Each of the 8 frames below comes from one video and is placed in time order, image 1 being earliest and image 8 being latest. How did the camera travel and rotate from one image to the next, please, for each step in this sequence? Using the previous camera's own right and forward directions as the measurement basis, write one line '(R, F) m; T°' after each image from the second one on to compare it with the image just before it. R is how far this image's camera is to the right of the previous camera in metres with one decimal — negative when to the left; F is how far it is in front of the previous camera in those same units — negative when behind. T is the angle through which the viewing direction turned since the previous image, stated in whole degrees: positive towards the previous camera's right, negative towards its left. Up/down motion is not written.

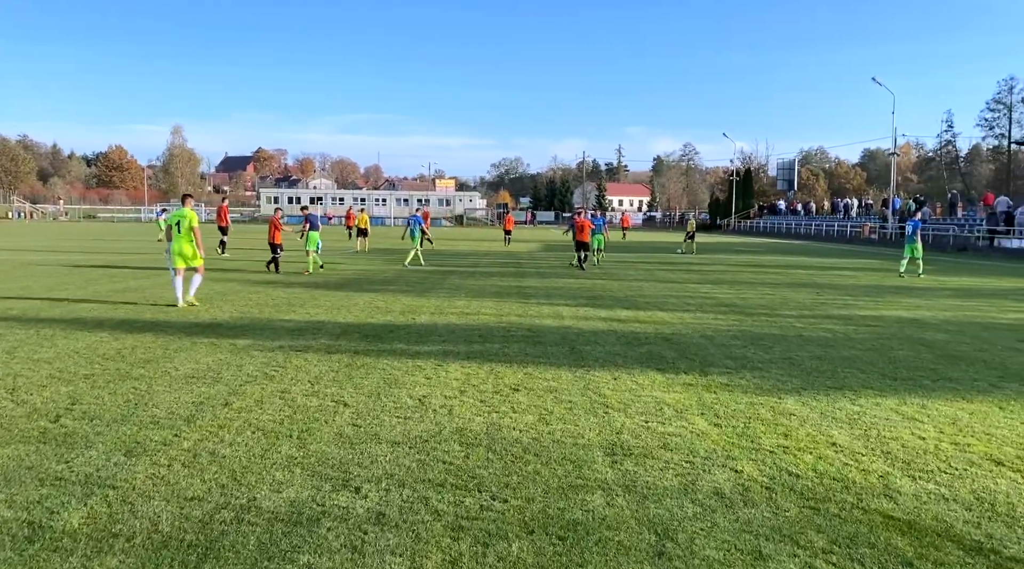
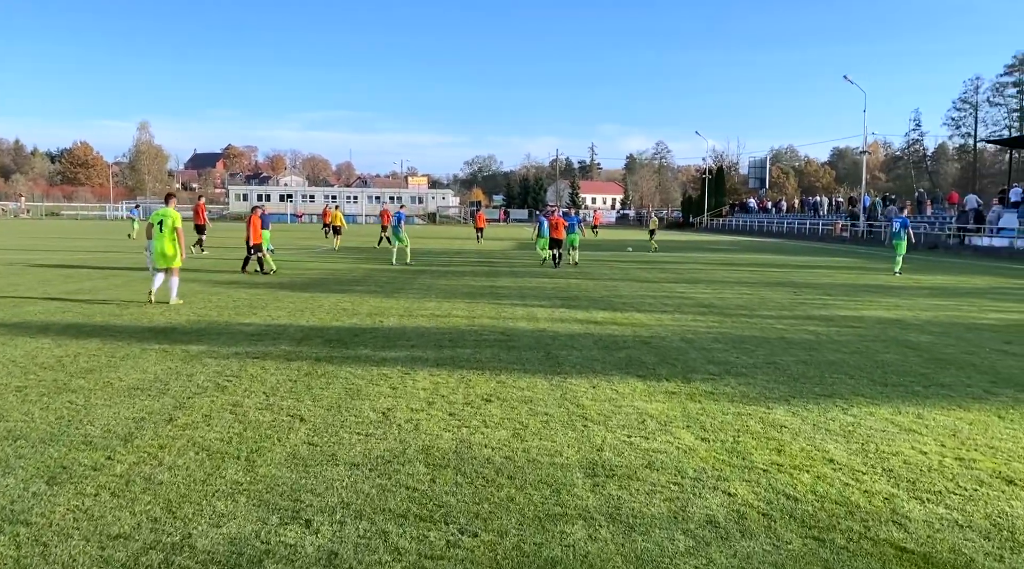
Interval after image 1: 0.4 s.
(0.0, +0.4) m; +2°
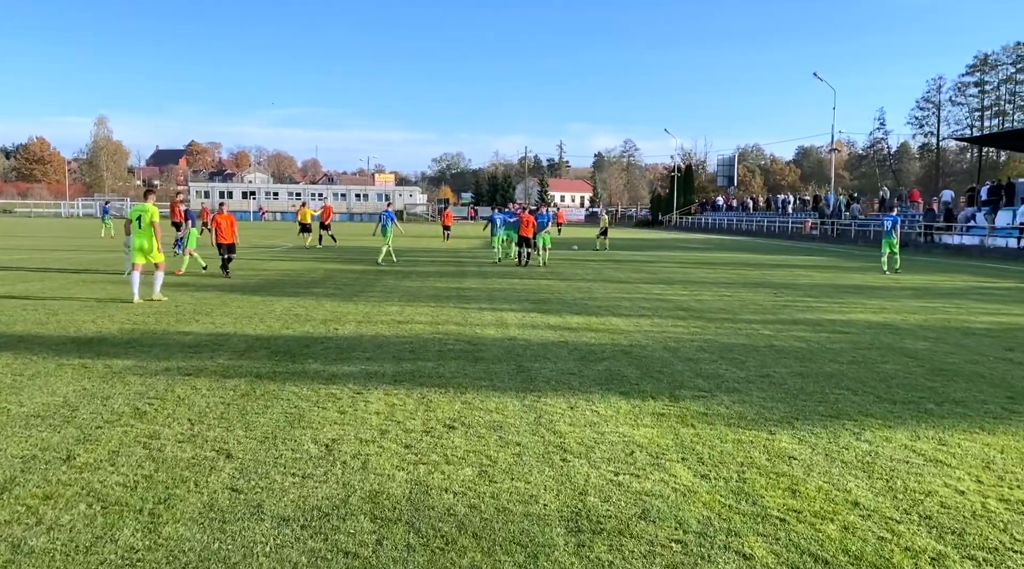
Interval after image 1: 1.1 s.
(0.0, +0.8) m; +2°
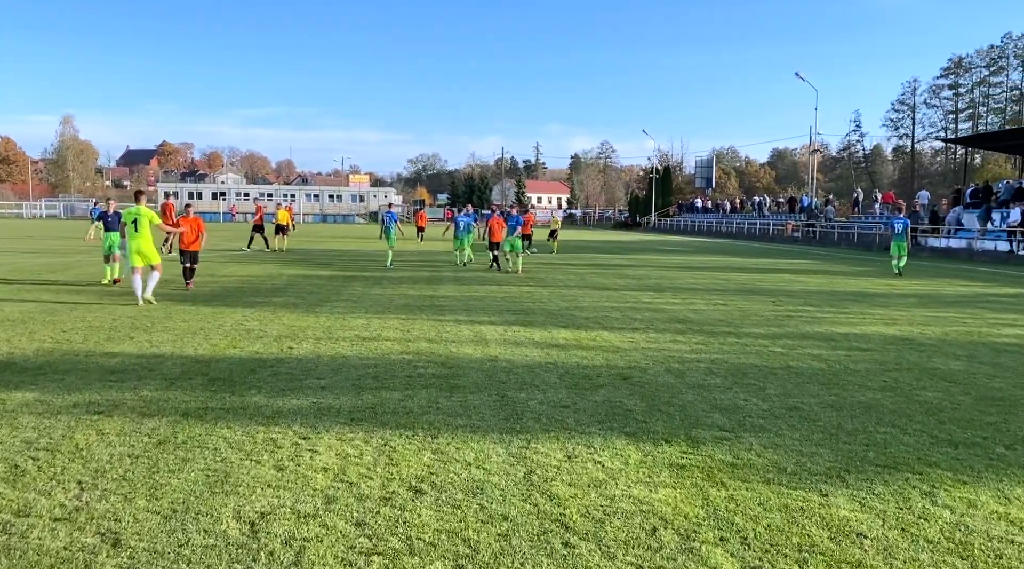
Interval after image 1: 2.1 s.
(0.0, +1.1) m; +2°
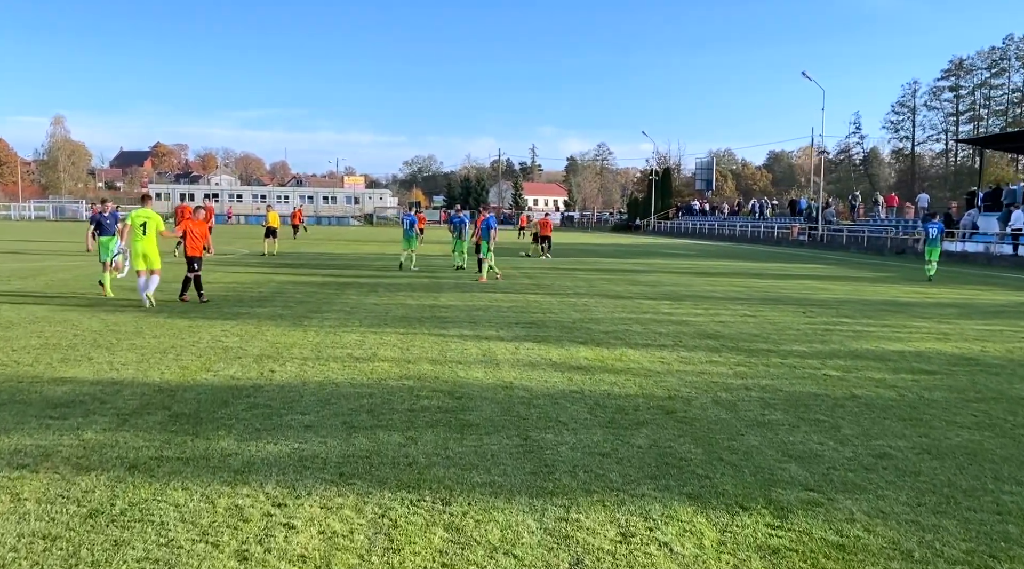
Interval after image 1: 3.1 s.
(-0.2, +1.1) m; 0°
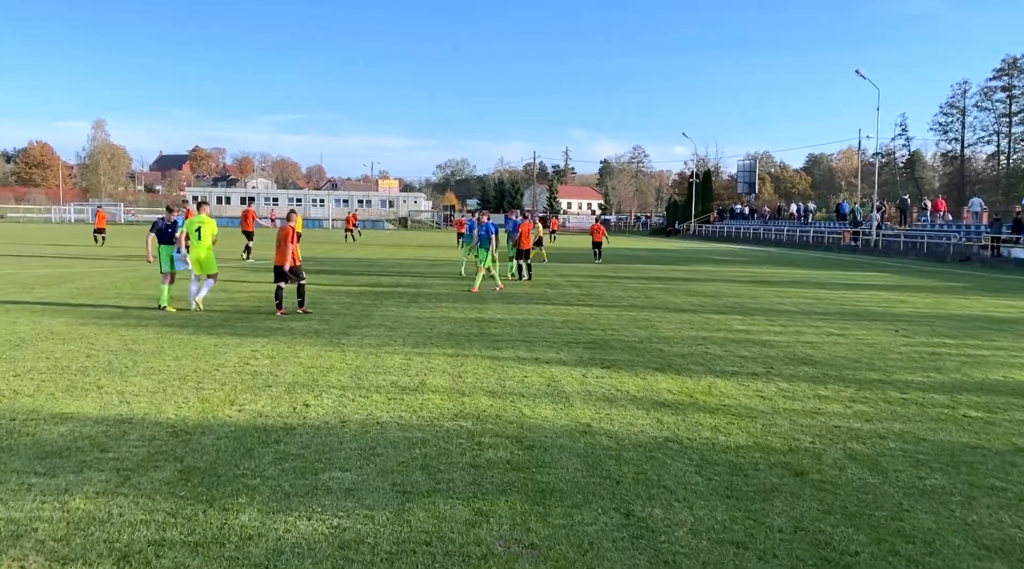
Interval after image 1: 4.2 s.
(-0.3, +1.1) m; -2°
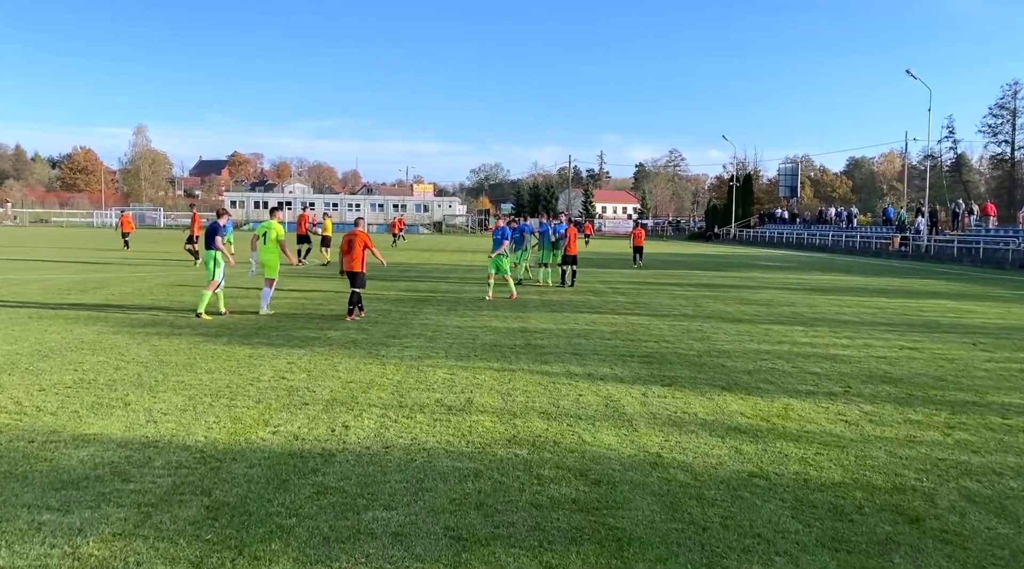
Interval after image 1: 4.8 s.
(-0.2, +0.5) m; -2°
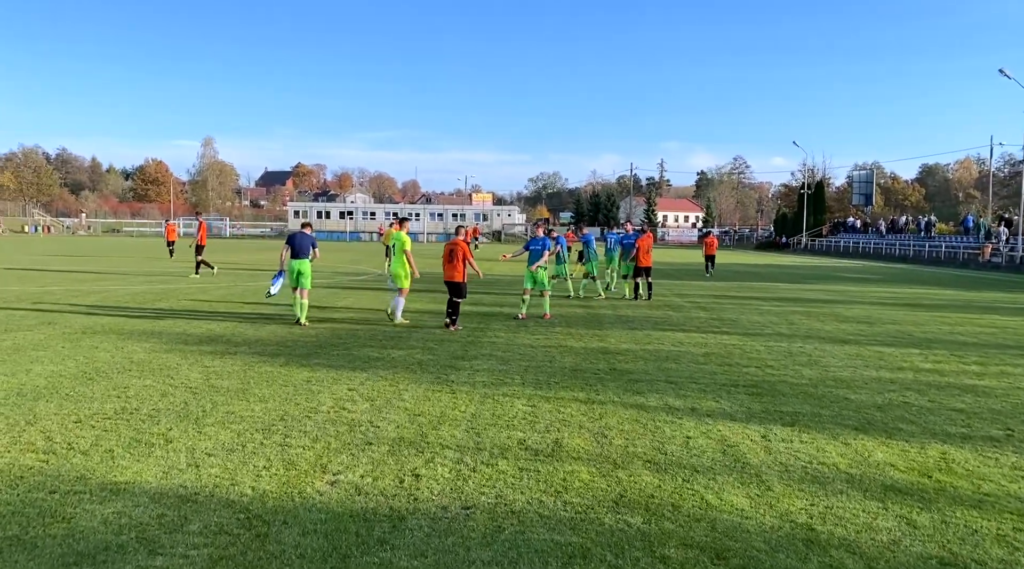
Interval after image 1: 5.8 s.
(-0.3, +0.9) m; -4°
